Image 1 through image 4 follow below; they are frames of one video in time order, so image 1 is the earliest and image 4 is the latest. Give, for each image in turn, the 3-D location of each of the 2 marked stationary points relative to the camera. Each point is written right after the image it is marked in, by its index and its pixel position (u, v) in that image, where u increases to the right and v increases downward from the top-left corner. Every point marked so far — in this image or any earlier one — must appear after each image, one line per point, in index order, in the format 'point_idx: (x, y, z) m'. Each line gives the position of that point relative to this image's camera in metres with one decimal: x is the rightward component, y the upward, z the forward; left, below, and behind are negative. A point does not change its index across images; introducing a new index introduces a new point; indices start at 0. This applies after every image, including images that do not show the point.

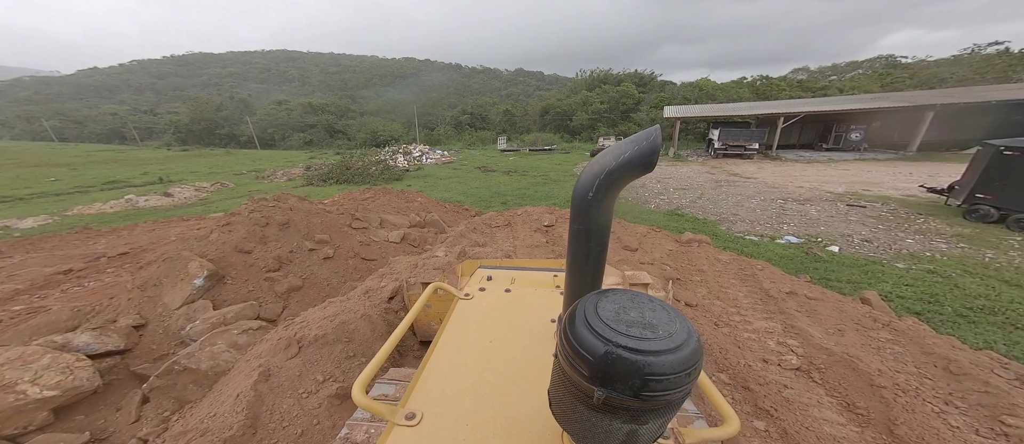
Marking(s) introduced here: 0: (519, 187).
0: (+0.1, +1.0, +9.9) m
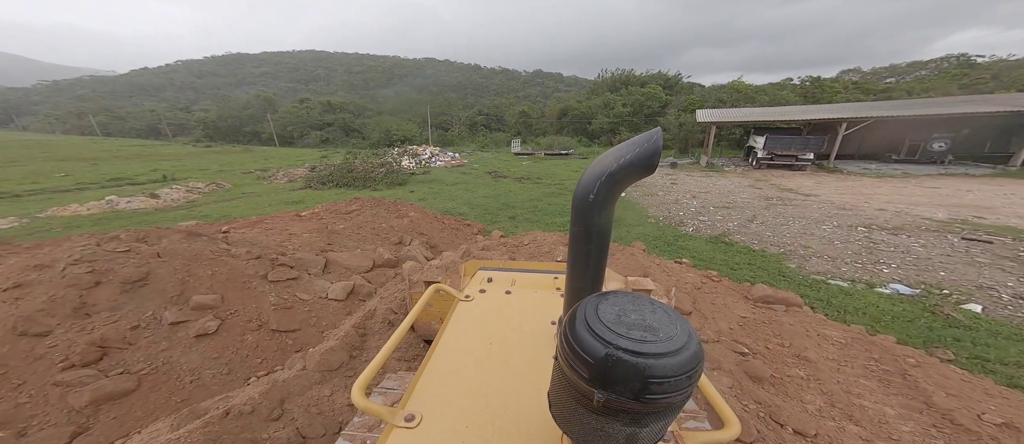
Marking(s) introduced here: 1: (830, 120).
0: (+0.5, +0.6, +8.7) m
1: (+10.8, +3.5, +11.4) m
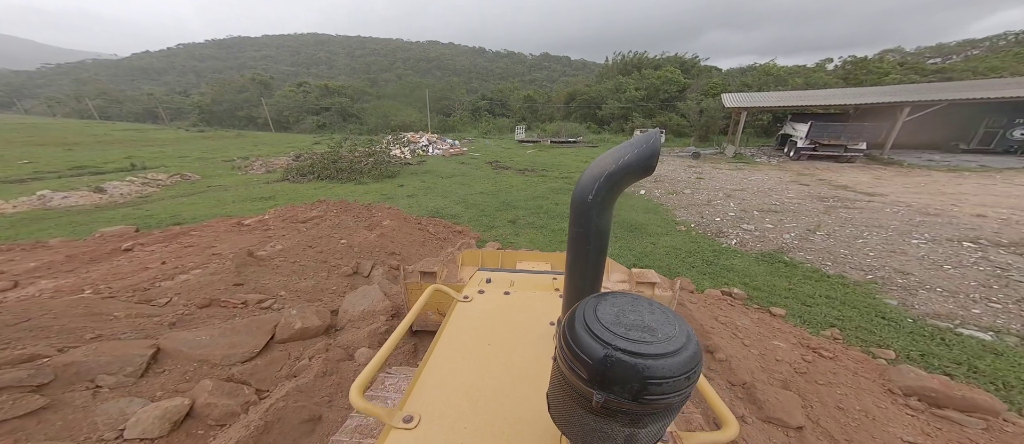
0: (+0.6, +0.6, +7.5) m
1: (+10.9, +3.5, +10.0) m
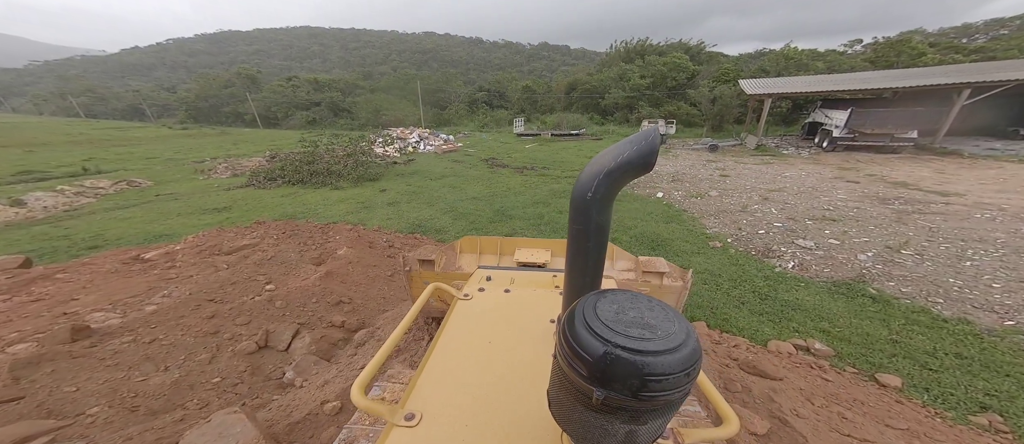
0: (+0.5, +0.4, +6.4) m
1: (+10.8, +3.5, +8.8) m
